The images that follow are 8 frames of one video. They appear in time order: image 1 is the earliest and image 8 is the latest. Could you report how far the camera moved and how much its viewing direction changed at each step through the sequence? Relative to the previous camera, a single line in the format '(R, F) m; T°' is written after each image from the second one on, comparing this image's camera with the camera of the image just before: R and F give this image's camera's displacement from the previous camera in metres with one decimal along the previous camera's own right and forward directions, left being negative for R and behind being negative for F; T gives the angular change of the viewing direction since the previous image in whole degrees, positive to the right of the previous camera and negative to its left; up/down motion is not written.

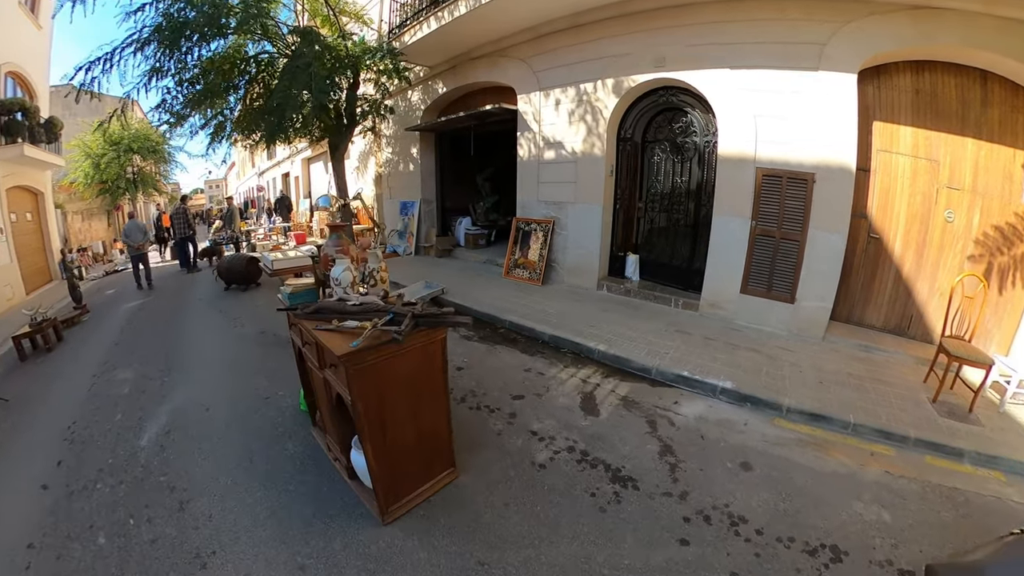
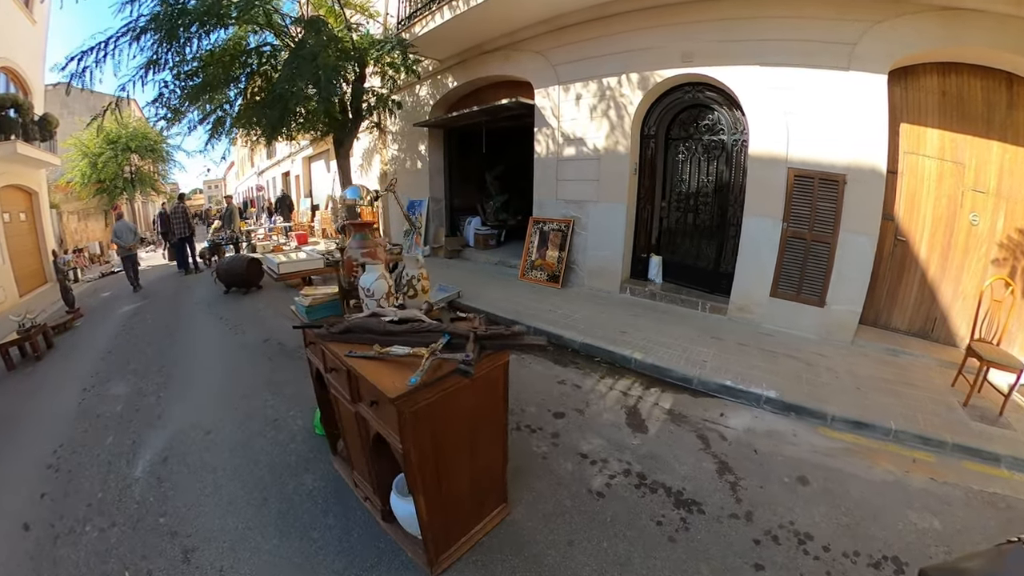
(-0.7, +0.3) m; 0°
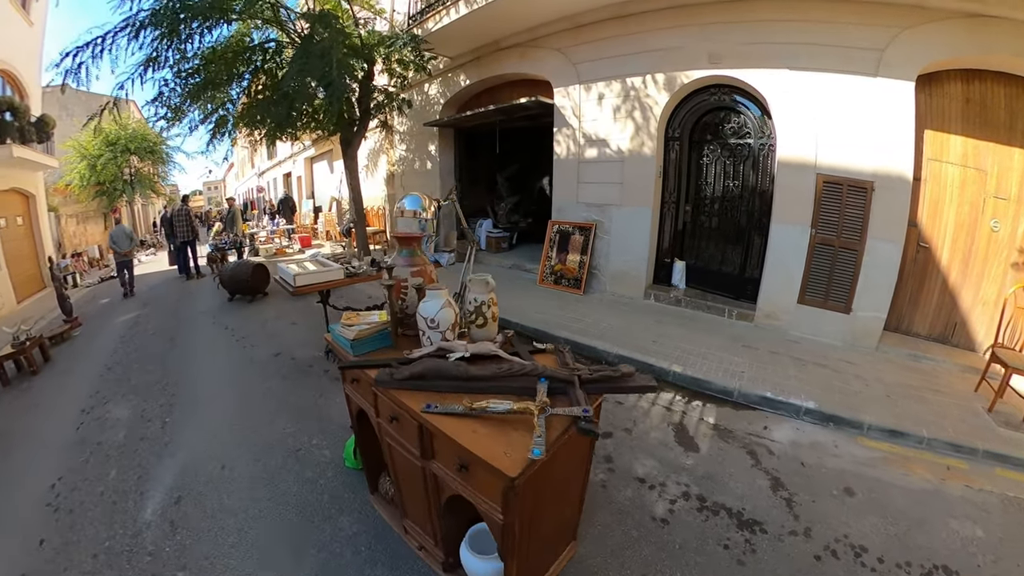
(-0.8, +0.2) m; 0°
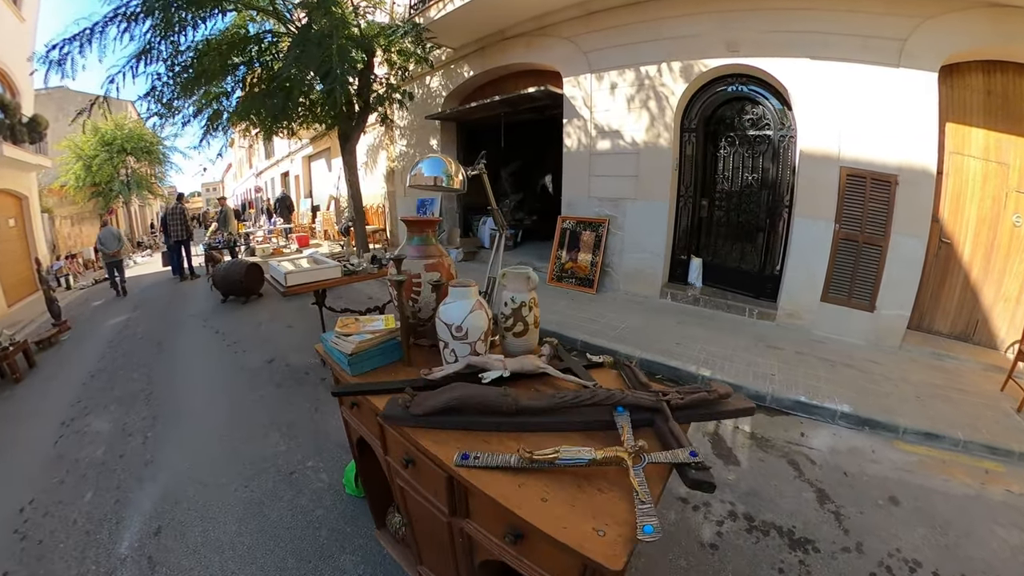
(-0.3, +0.2) m; 0°
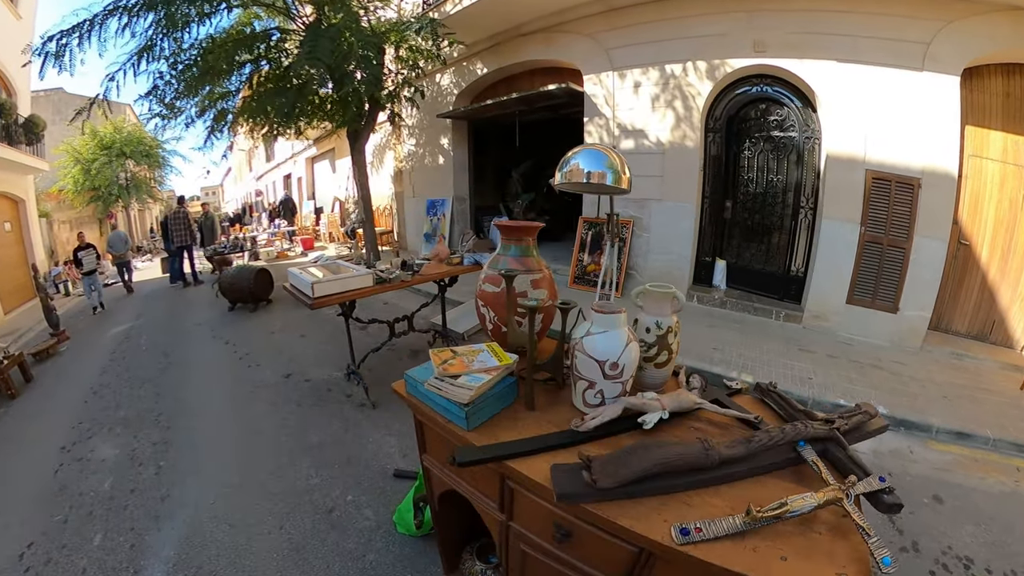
(-0.8, +0.2) m; 0°
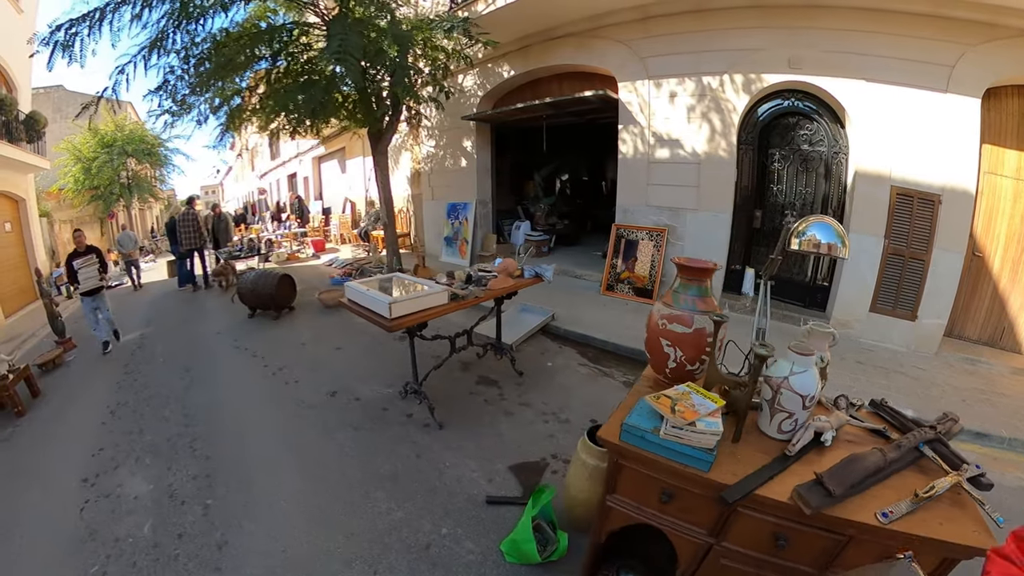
(-1.2, 0.0) m; 0°
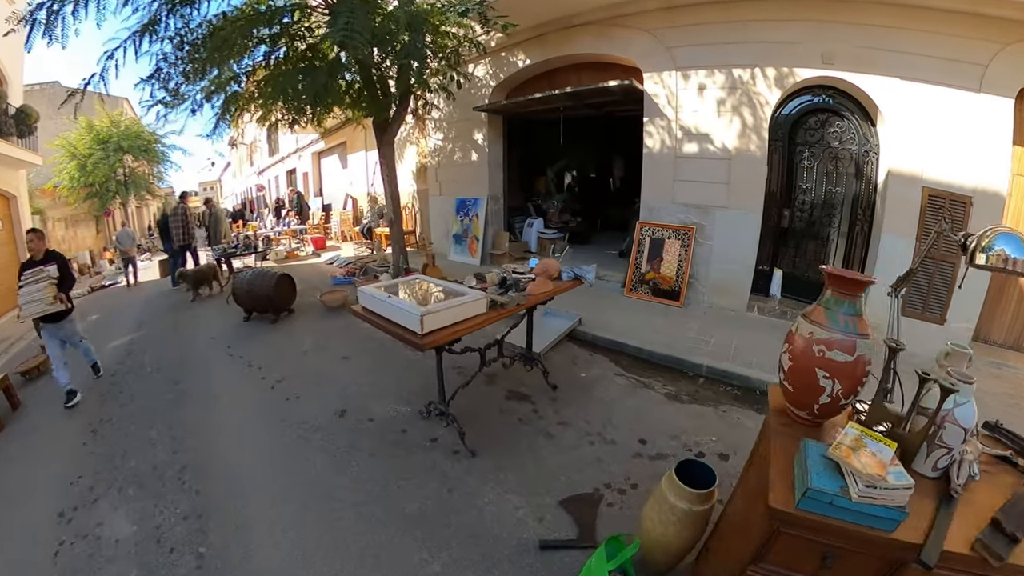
(-0.6, +0.2) m; 0°
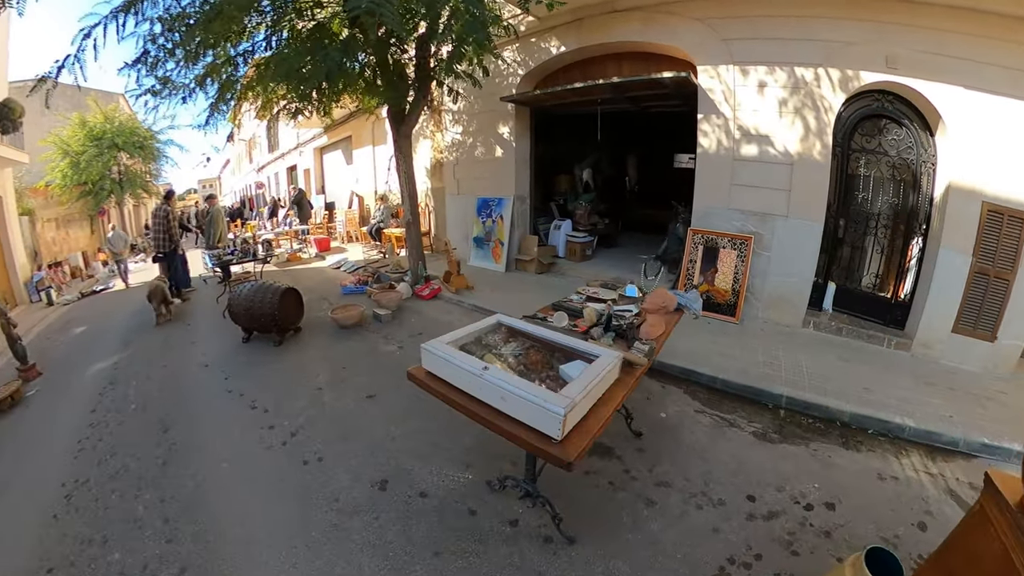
(-1.3, +0.3) m; 0°
